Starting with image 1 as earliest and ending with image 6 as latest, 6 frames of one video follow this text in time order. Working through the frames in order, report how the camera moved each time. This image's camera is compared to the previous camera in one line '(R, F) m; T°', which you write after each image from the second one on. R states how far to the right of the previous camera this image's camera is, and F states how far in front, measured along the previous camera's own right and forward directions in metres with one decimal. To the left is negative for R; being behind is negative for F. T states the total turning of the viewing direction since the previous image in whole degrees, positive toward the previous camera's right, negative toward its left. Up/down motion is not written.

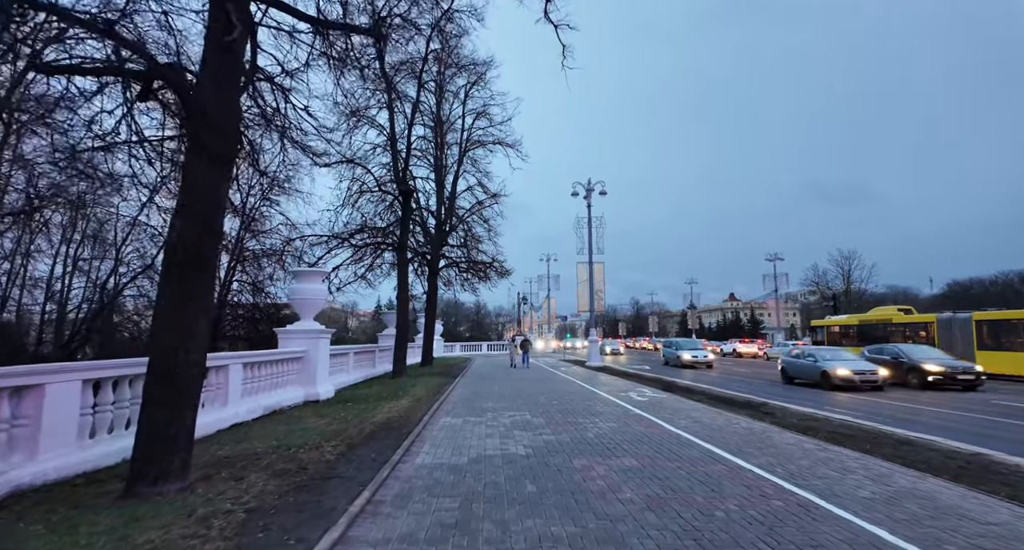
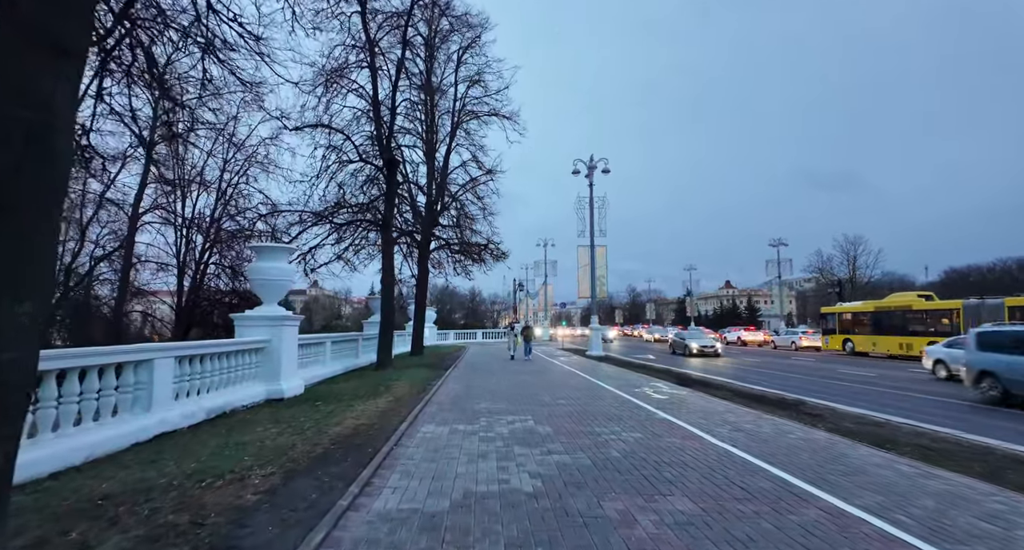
(-0.1, +2.1) m; +1°
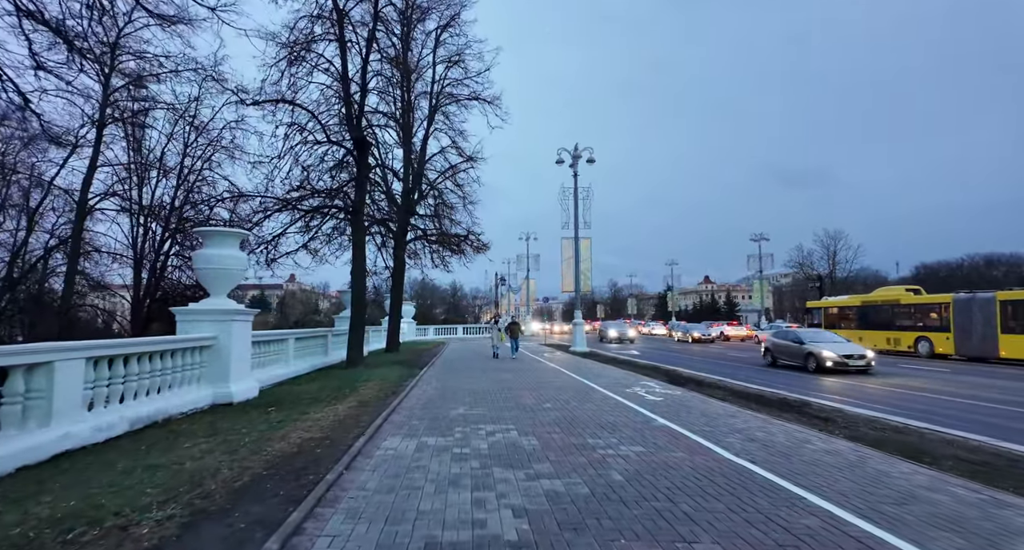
(0.0, +1.2) m; +2°
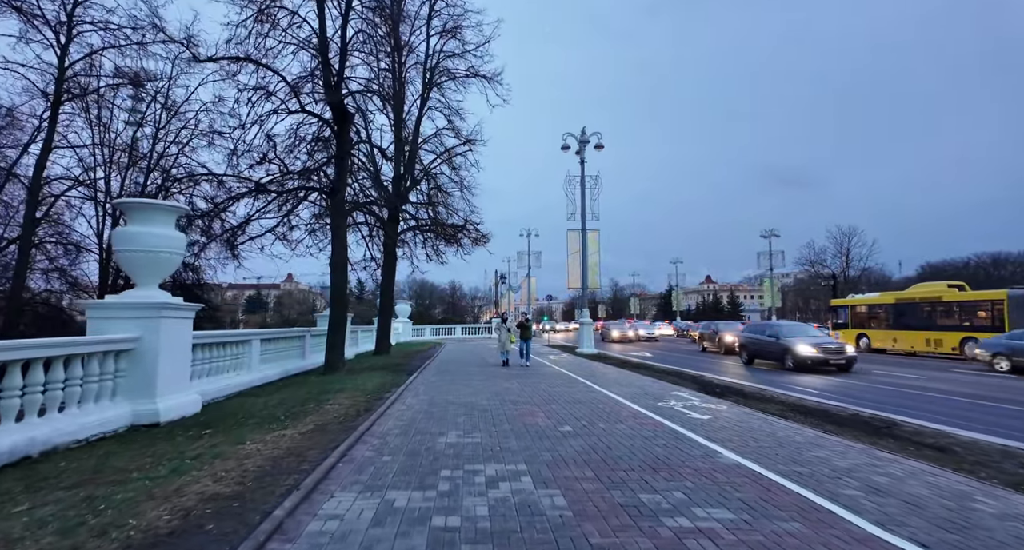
(-0.1, +2.3) m; 0°
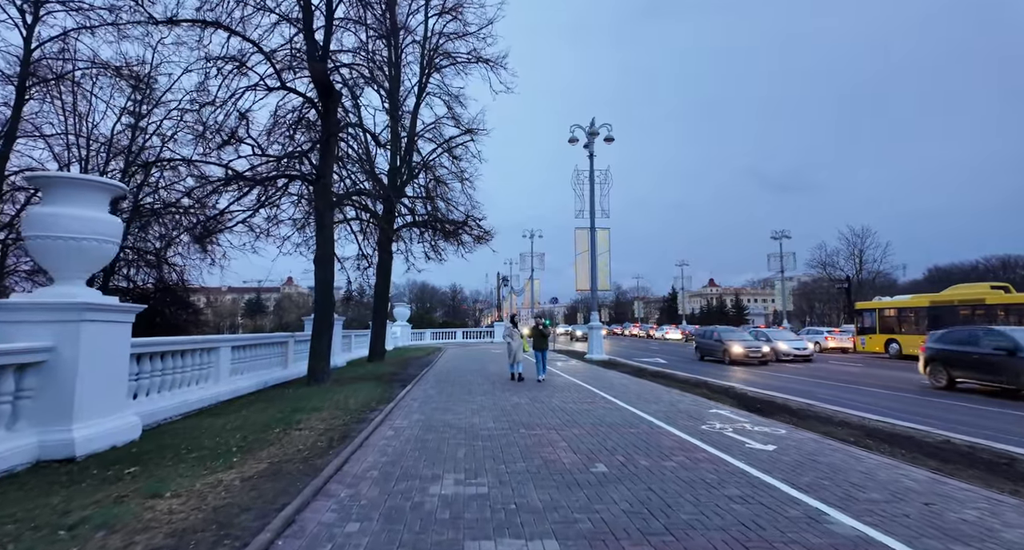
(-0.2, +1.8) m; 0°
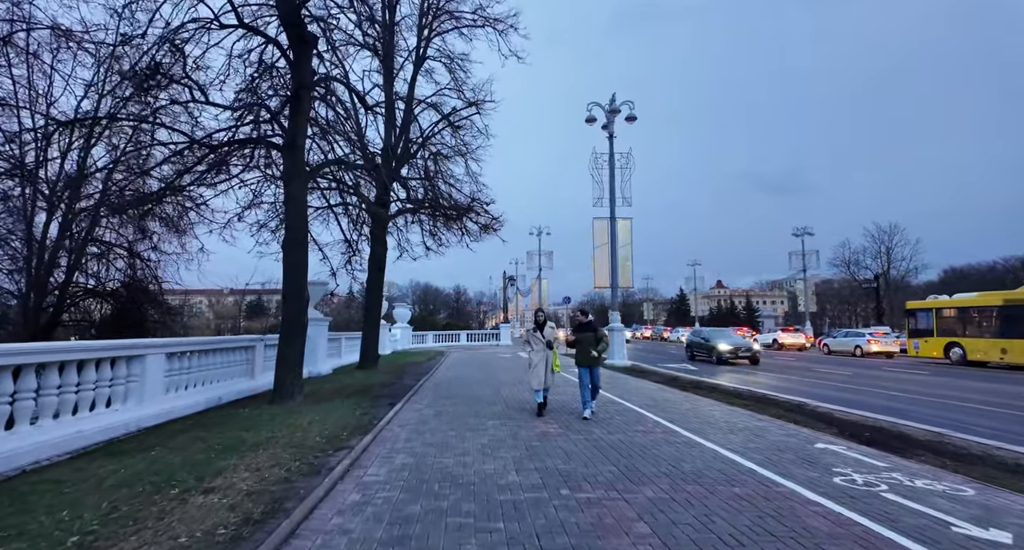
(-0.3, +2.8) m; 0°
